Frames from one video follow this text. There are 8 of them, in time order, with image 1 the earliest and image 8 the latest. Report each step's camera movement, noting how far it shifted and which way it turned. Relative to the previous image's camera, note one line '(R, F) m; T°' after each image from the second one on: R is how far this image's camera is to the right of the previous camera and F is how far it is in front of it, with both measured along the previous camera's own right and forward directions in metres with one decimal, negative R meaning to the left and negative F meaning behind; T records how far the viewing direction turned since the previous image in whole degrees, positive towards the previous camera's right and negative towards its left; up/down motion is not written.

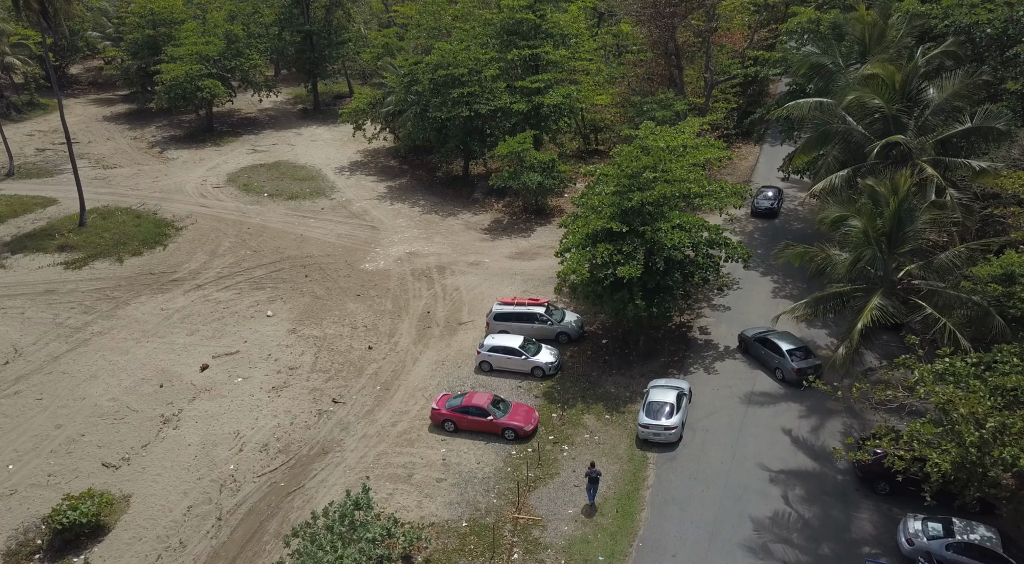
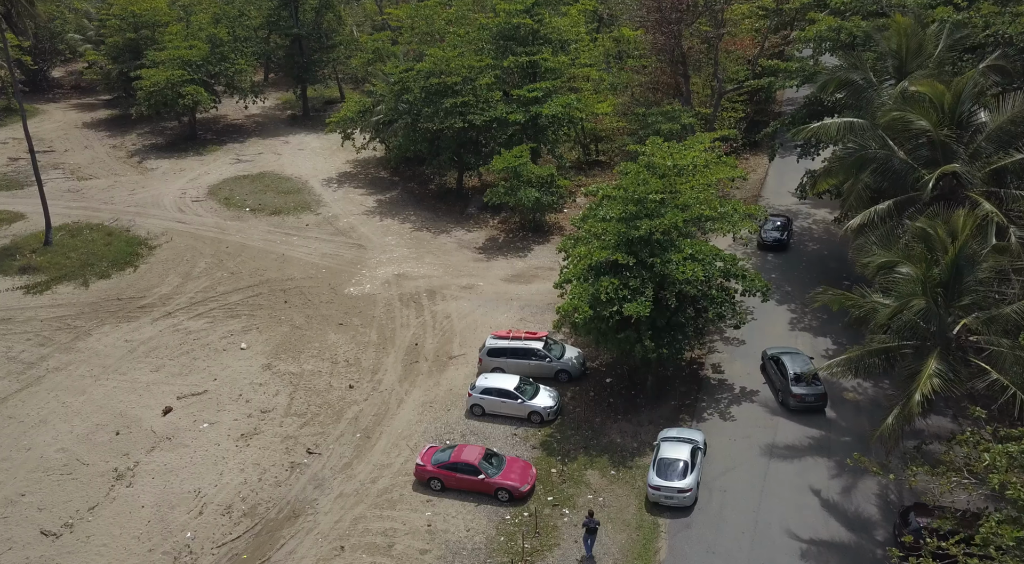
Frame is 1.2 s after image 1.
(+0.1, +2.1) m; 0°
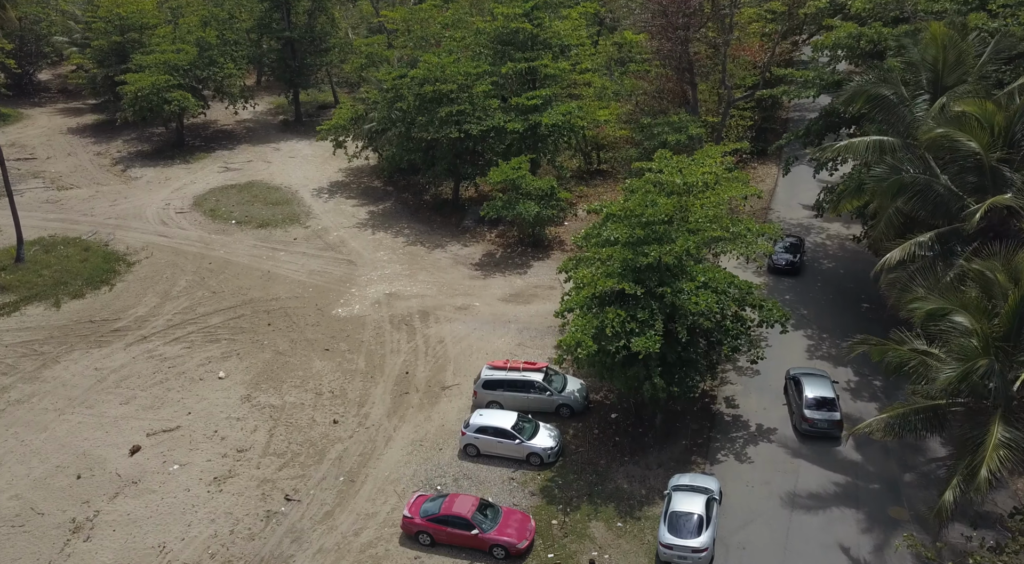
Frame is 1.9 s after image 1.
(0.0, +1.6) m; 0°
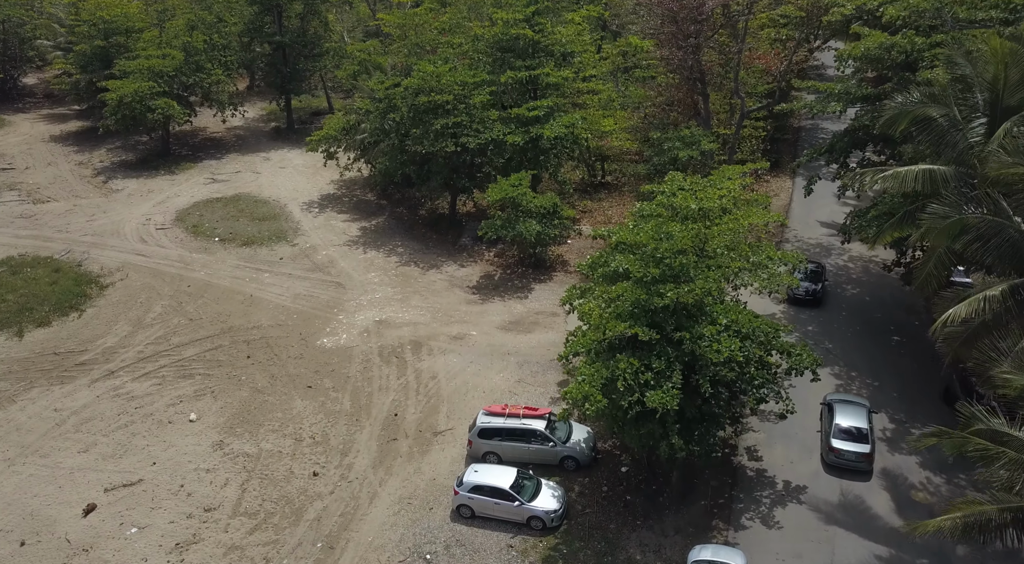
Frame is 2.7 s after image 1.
(0.0, +1.9) m; 0°
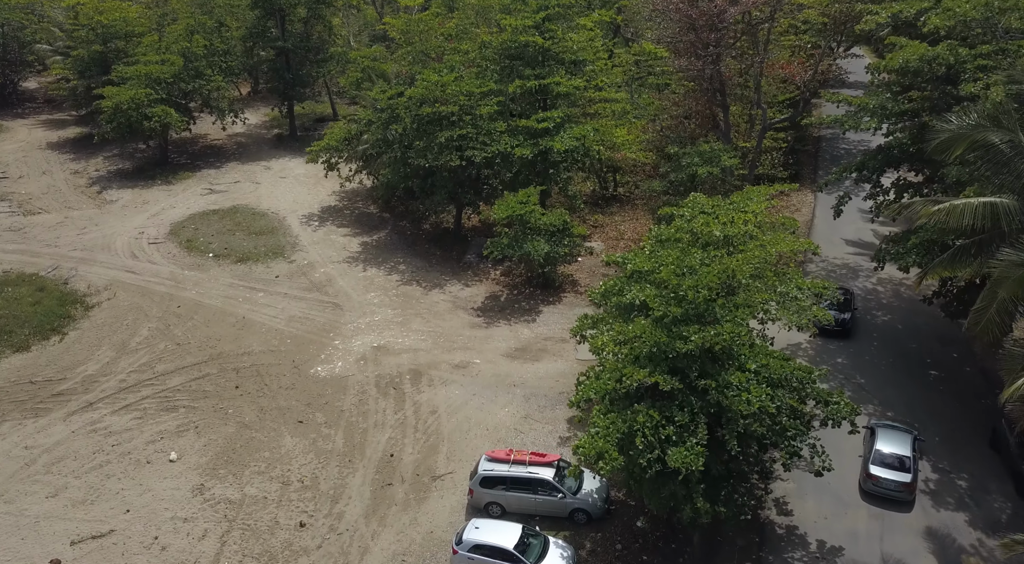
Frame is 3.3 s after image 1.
(+0.1, +1.6) m; -1°
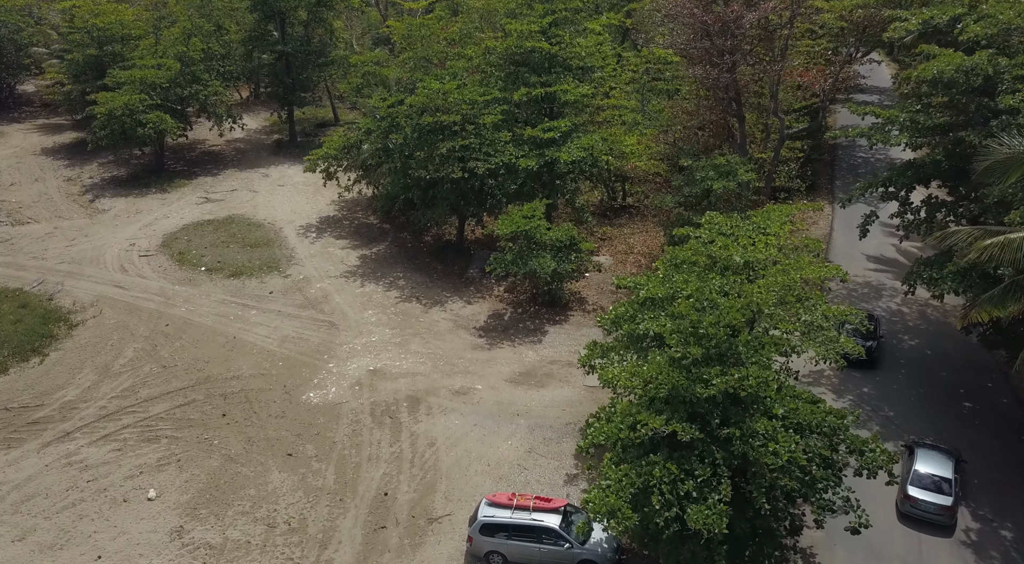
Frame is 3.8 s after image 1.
(0.0, +1.3) m; 0°
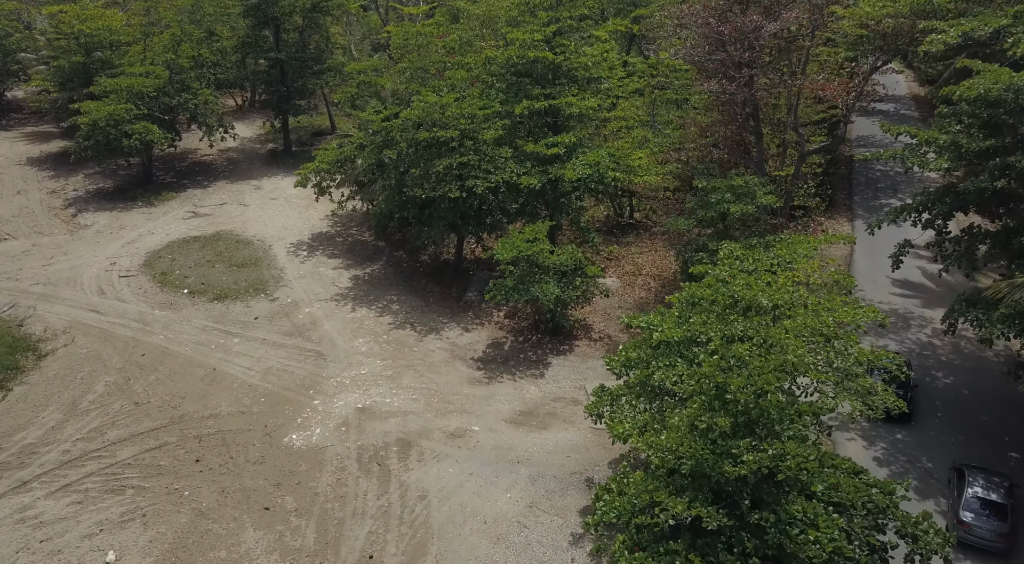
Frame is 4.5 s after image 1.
(+0.1, +1.7) m; 0°
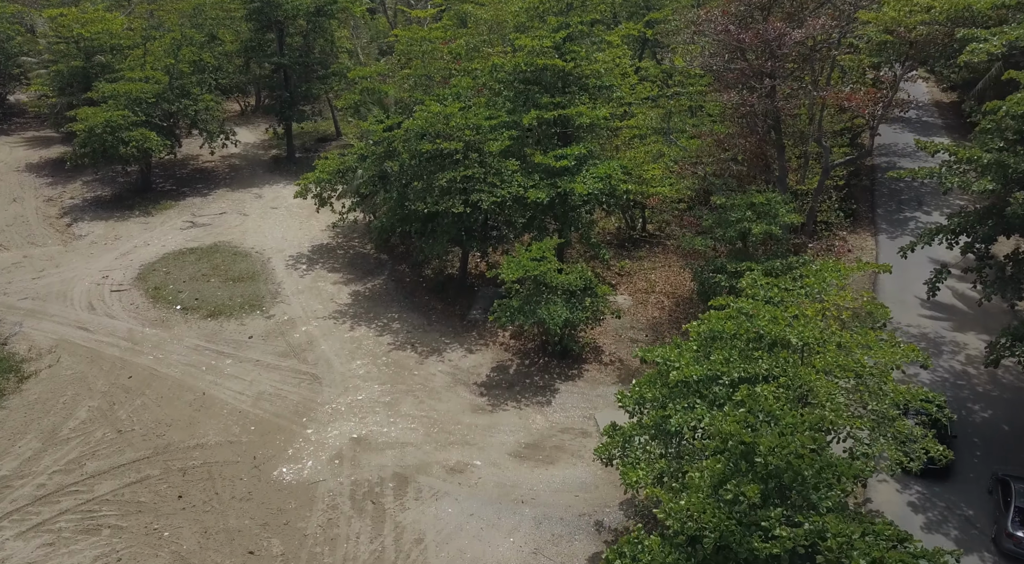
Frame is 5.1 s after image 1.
(+0.1, +1.3) m; -1°
